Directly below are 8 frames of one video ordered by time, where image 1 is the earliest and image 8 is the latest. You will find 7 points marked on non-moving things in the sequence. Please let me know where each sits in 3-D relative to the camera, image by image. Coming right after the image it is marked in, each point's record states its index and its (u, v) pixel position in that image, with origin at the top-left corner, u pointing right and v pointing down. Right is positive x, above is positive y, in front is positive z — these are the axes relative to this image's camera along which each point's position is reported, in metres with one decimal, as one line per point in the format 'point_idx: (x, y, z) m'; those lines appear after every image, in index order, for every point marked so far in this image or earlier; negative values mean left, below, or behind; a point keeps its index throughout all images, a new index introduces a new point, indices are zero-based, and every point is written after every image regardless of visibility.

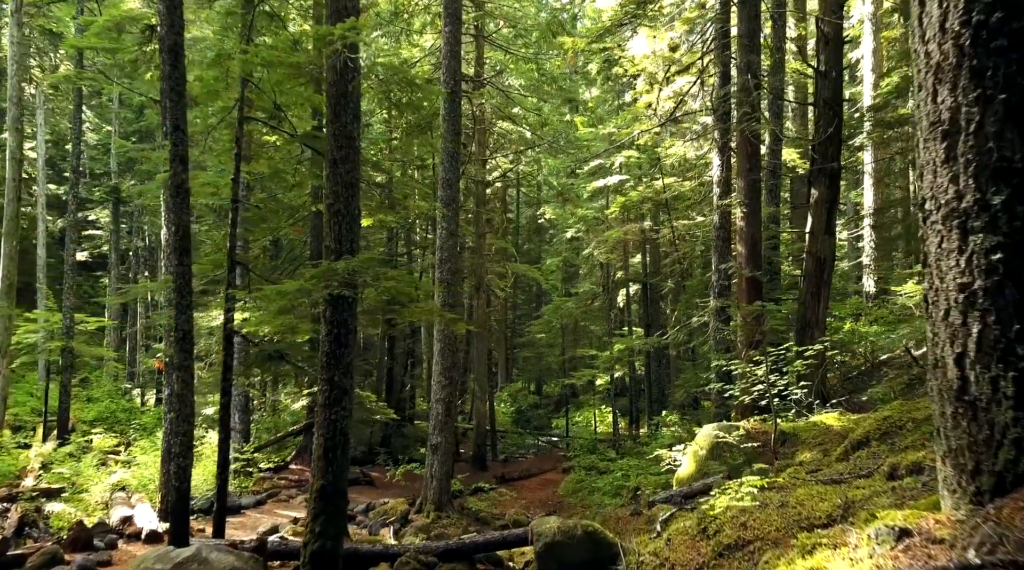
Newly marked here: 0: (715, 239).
0: (+3.7, +0.8, +15.8) m
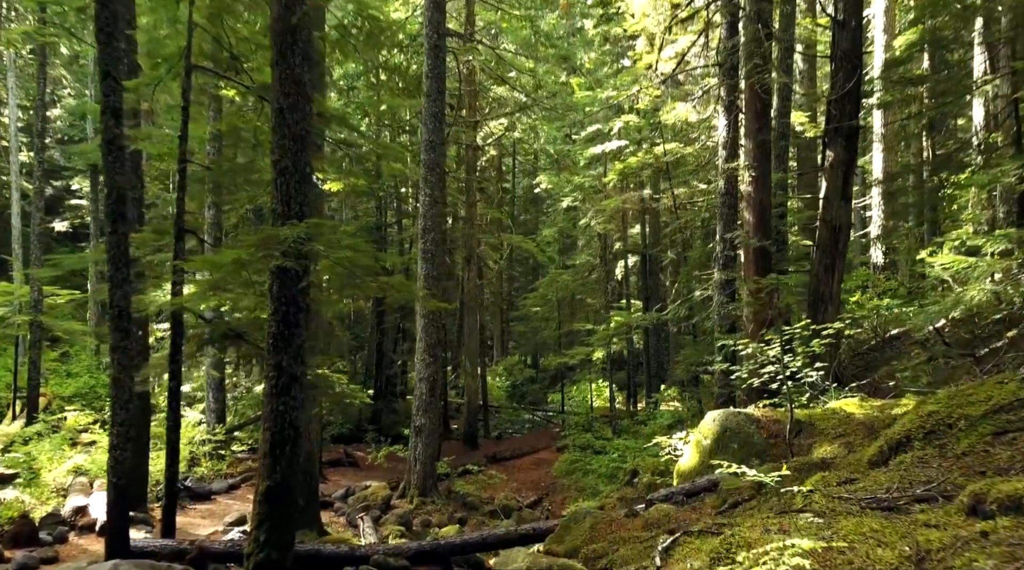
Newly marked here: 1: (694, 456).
0: (+3.4, +1.3, +14.6) m
1: (+2.0, -1.9, +9.9) m
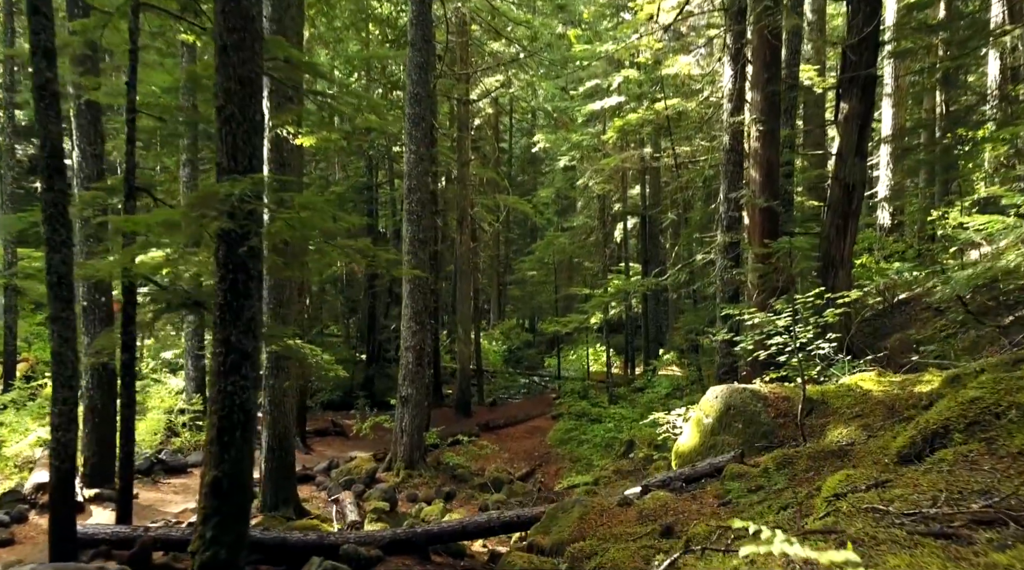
0: (+3.3, +1.9, +13.7) m
1: (+1.9, -1.5, +9.1) m
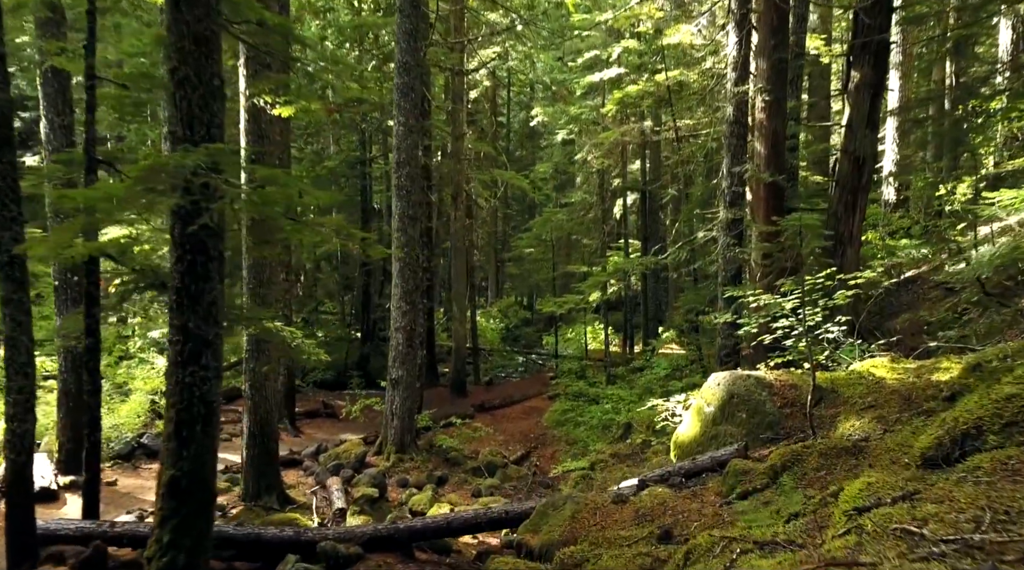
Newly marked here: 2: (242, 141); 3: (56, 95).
0: (+3.2, +2.2, +13.0) m
1: (+1.7, -1.3, +8.5) m
2: (-3.4, +1.8, +11.1) m
3: (-5.8, +2.4, +11.2) m
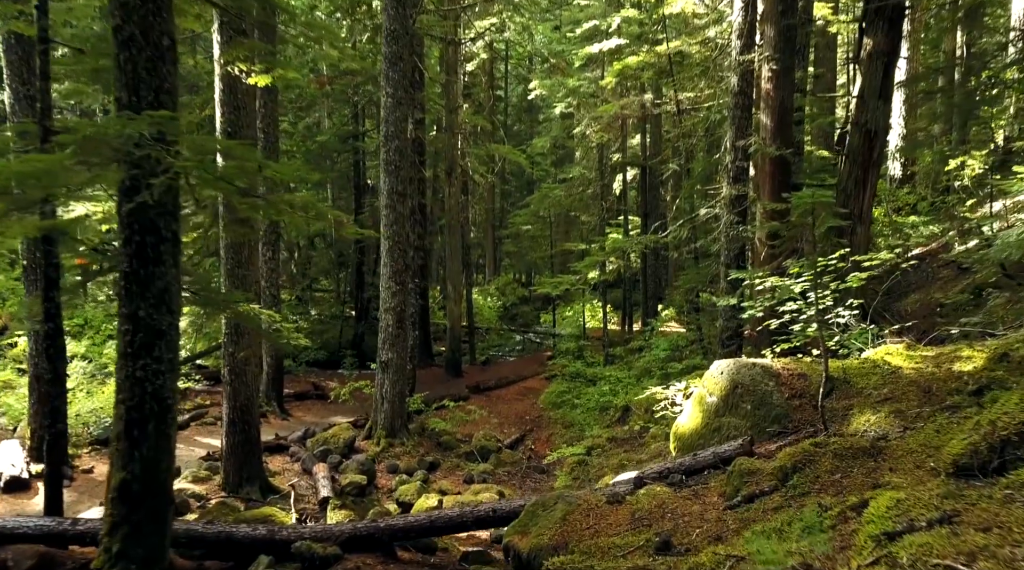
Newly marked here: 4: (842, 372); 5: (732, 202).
0: (+3.1, +2.5, +12.4) m
1: (+1.6, -1.2, +8.0) m
2: (-3.5, +2.1, +10.5) m
3: (-5.9, +2.6, +10.6) m
4: (+2.8, -0.7, +7.6) m
5: (+3.1, +1.2, +12.4) m
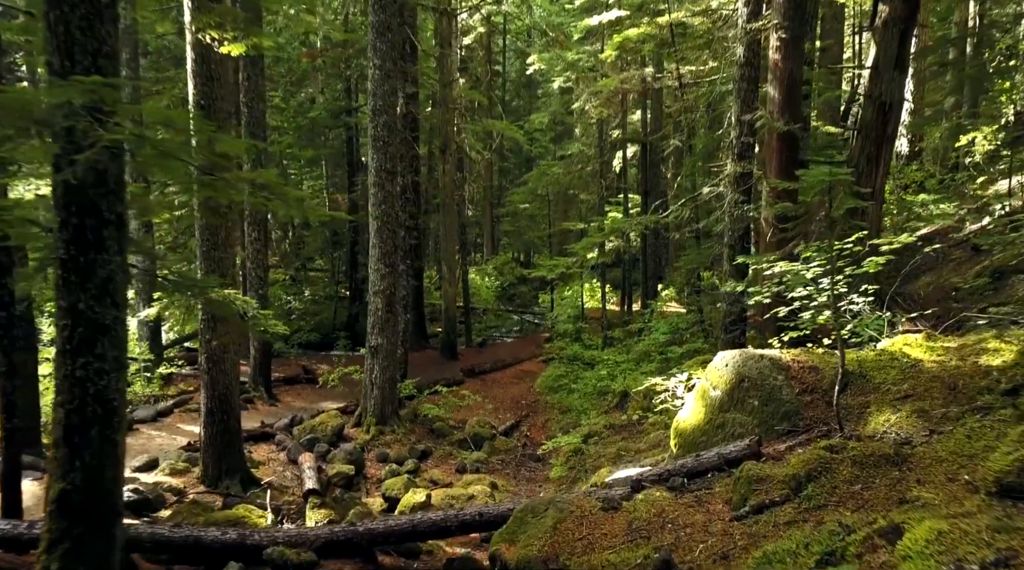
0: (+3.0, +2.7, +11.8) m
1: (+1.6, -1.0, +7.4) m
2: (-3.6, +2.2, +9.8) m
3: (-6.0, +2.8, +9.9) m
4: (+2.8, -0.6, +7.0) m
5: (+3.0, +1.4, +11.8) m
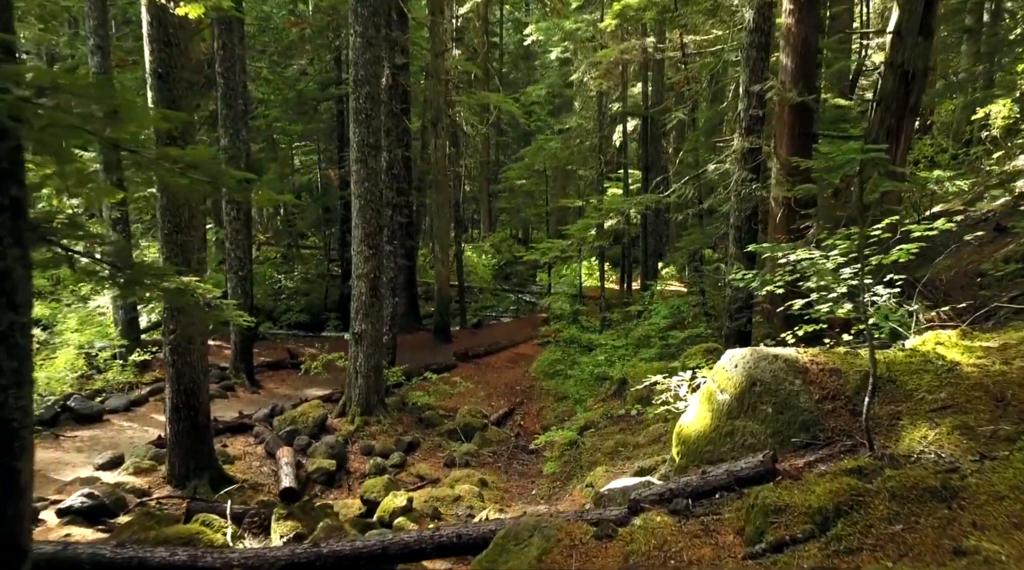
0: (+2.9, +2.9, +10.9) m
1: (+1.4, -1.0, +6.6) m
2: (-3.7, +2.4, +9.0) m
3: (-6.1, +3.0, +9.0) m
4: (+2.6, -0.6, +6.2) m
5: (+2.9, +1.6, +10.9) m
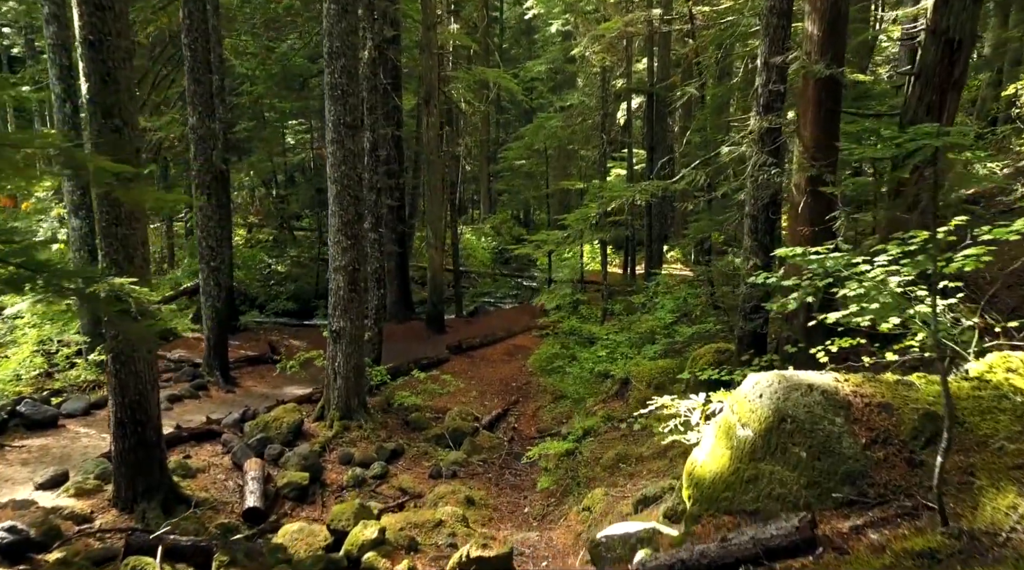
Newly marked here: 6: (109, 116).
0: (+2.8, +2.9, +9.6) m
1: (+1.3, -1.0, +5.5) m
2: (-3.8, +2.4, +7.8) m
3: (-6.2, +3.0, +7.9) m
4: (+2.5, -0.7, +5.1) m
5: (+2.8, +1.6, +9.7) m
6: (-3.7, +1.6, +8.2) m
